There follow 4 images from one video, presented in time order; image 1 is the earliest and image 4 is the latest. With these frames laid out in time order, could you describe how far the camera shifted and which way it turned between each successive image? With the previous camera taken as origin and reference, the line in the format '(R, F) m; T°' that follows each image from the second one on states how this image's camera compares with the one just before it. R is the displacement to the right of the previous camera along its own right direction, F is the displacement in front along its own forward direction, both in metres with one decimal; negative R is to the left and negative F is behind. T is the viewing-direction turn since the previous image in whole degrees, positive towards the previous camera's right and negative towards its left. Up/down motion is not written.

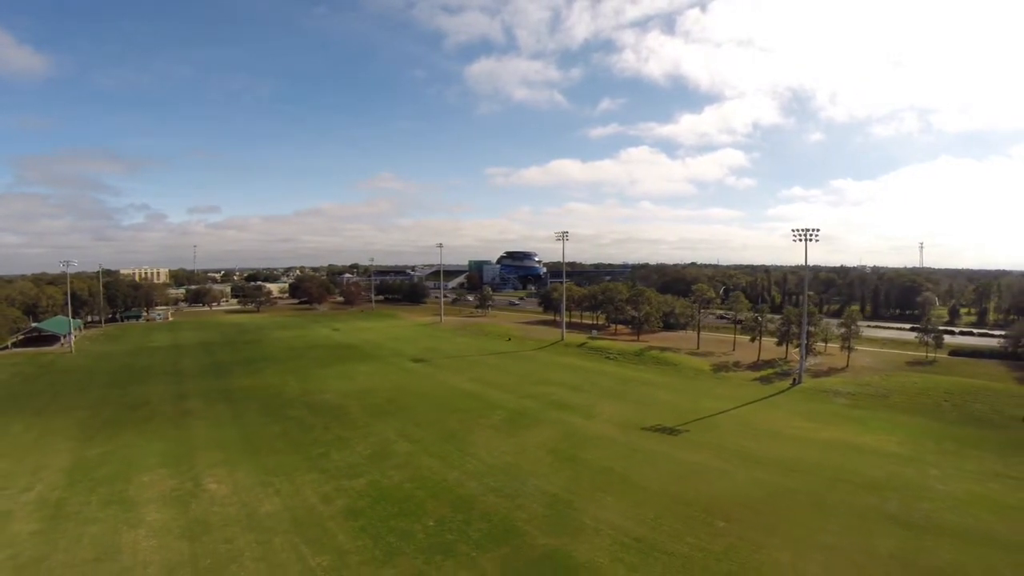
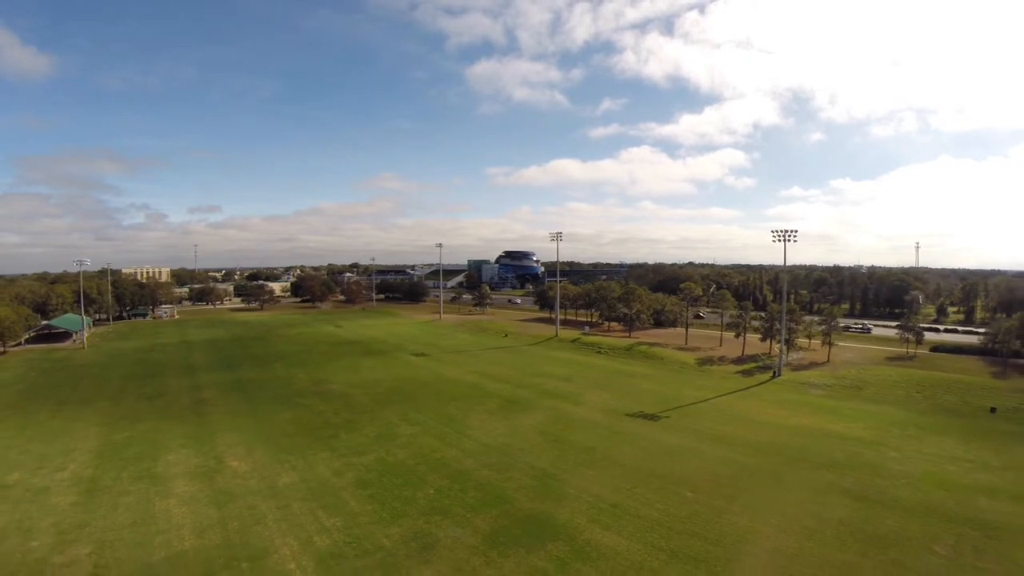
(+0.3, -1.6) m; 0°
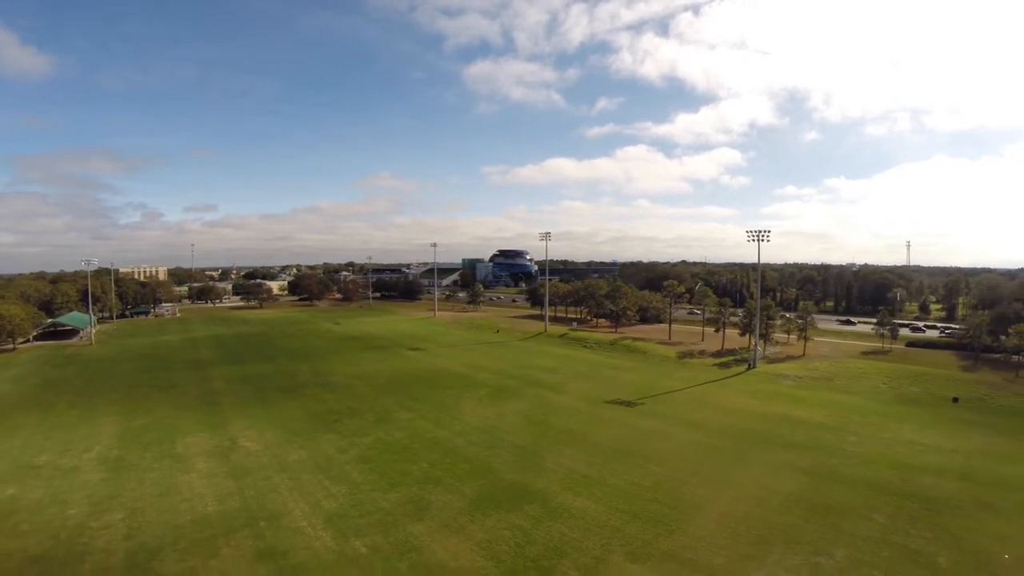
(+0.4, -1.8) m; 0°
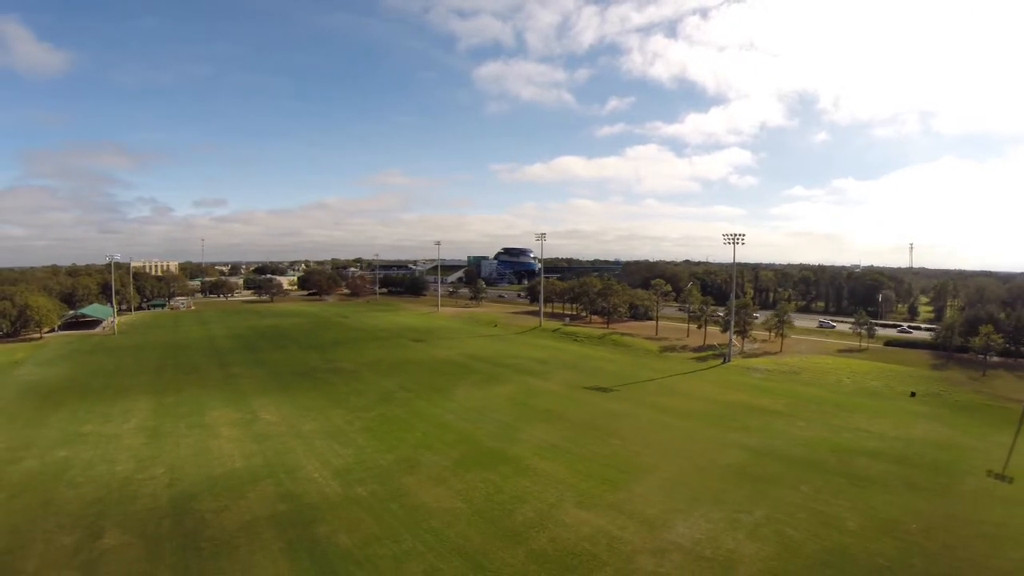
(+1.0, -2.7) m; -1°
